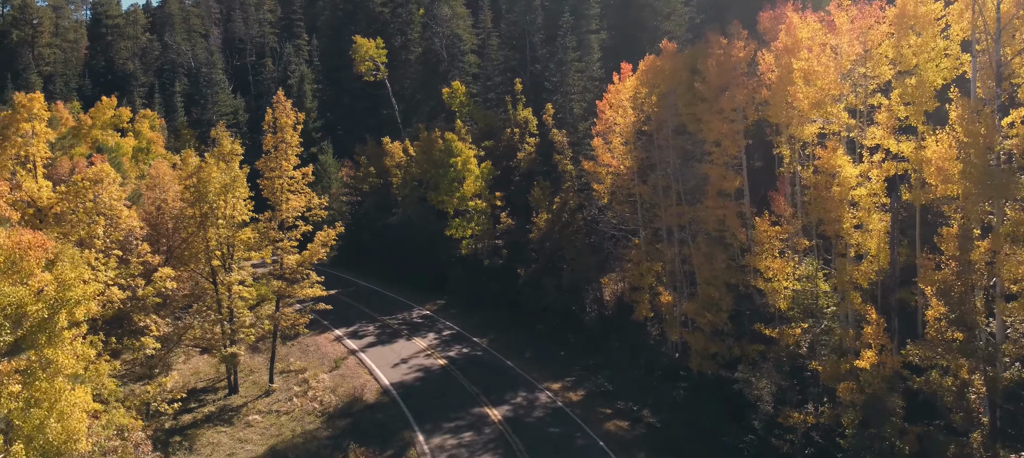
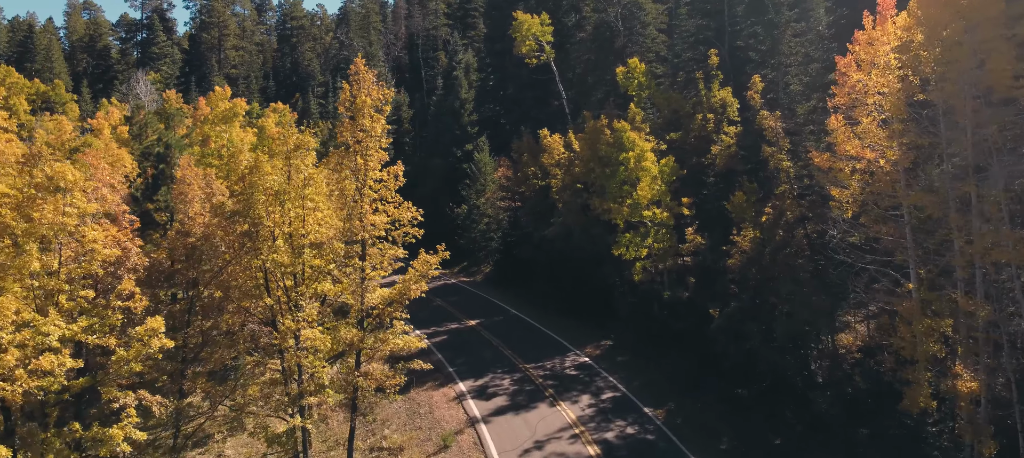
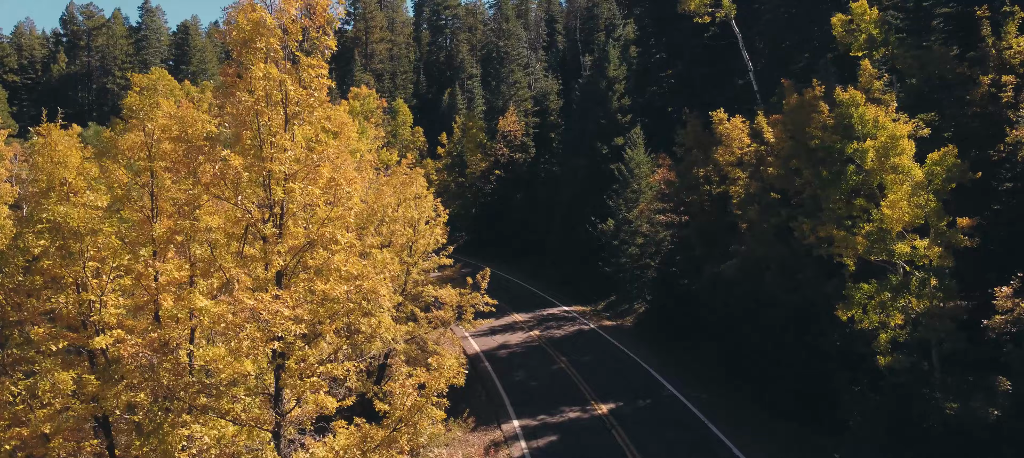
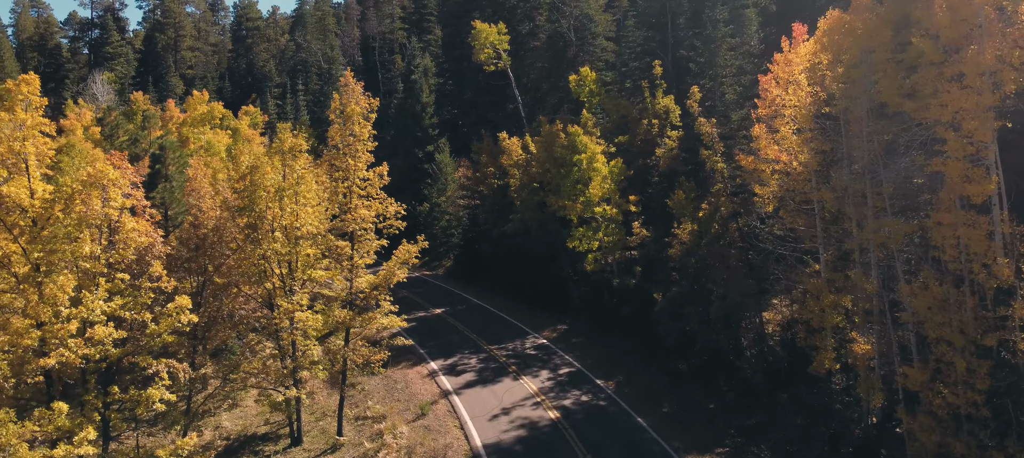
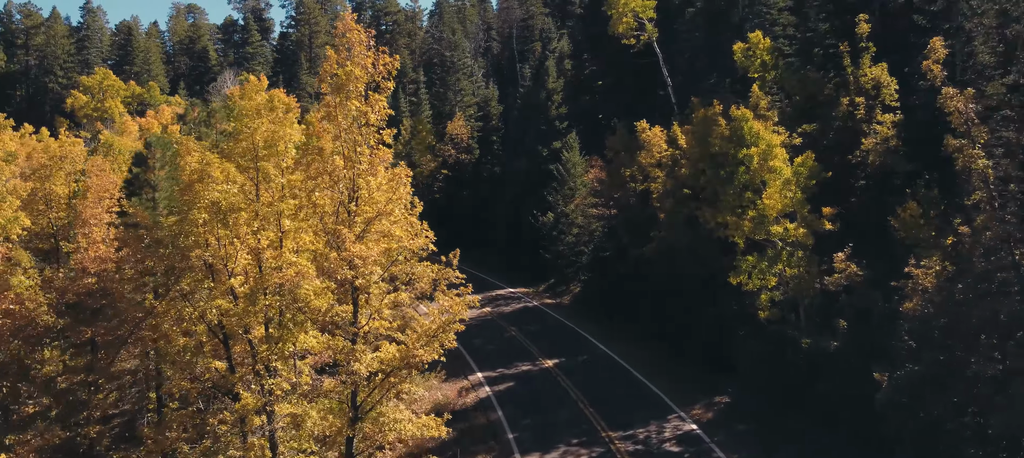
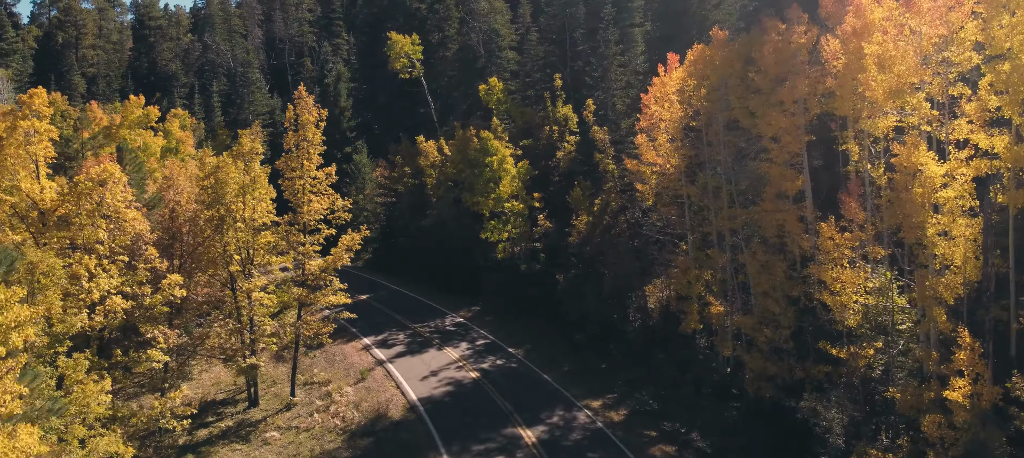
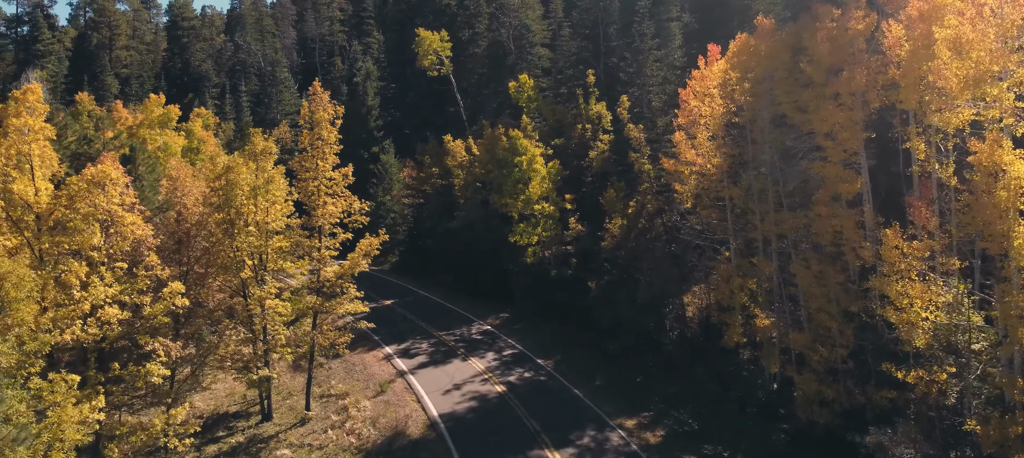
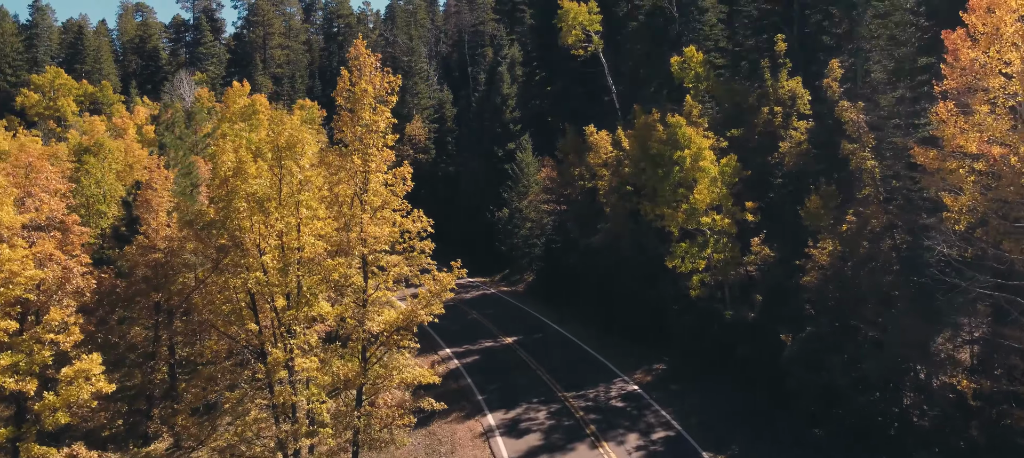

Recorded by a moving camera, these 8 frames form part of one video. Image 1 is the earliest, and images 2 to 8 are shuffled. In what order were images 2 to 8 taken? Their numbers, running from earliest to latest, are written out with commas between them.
6, 7, 4, 2, 8, 5, 3
